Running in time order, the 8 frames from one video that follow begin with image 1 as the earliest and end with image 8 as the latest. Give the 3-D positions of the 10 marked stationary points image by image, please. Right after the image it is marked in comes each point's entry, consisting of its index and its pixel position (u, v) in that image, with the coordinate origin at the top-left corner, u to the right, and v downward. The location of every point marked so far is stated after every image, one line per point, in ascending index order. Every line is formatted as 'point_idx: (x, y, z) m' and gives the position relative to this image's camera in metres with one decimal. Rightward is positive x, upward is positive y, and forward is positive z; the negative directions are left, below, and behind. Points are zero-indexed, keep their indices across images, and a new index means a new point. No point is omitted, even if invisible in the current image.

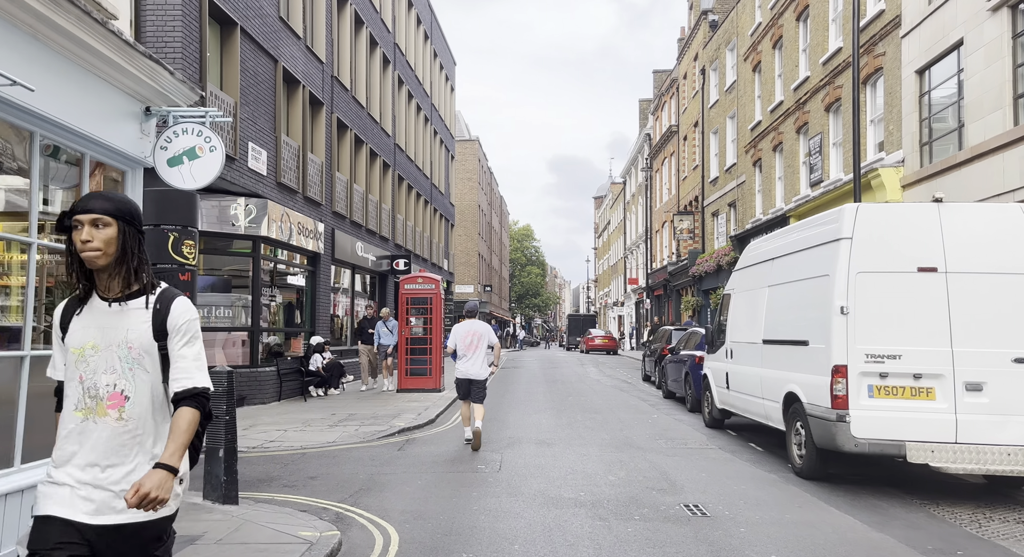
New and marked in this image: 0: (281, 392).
0: (-4.6, -2.3, +14.1) m
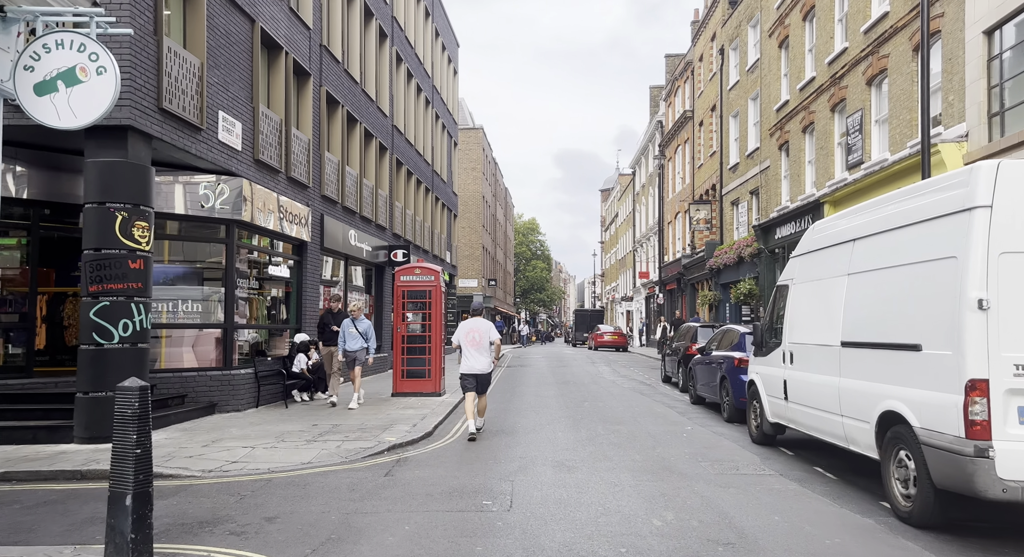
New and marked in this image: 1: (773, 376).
0: (-4.4, -2.1, +12.5) m
1: (+3.1, -1.2, +8.5) m
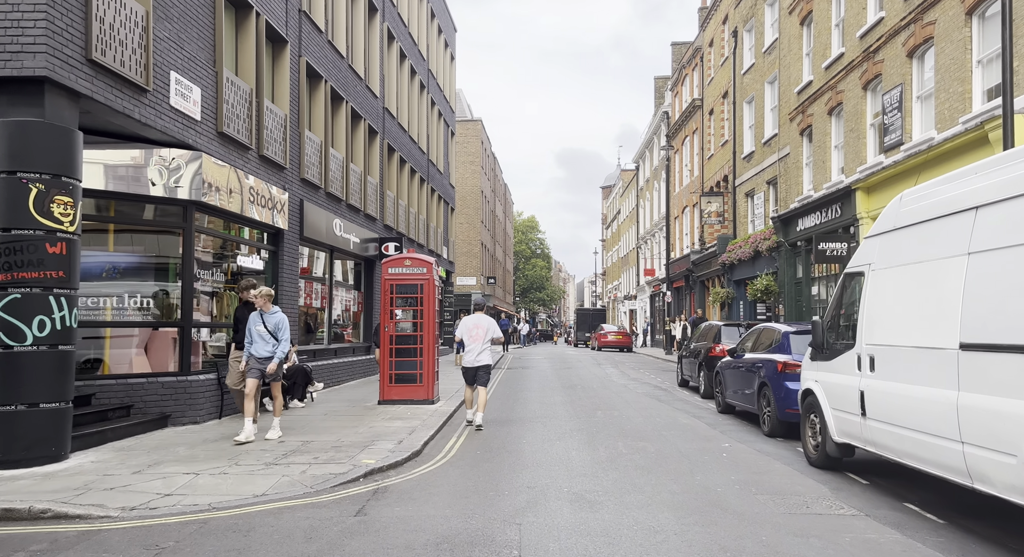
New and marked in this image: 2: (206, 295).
0: (-4.4, -1.9, +10.8) m
1: (+3.2, -1.0, +6.8) m
2: (-4.7, -0.3, +11.0) m
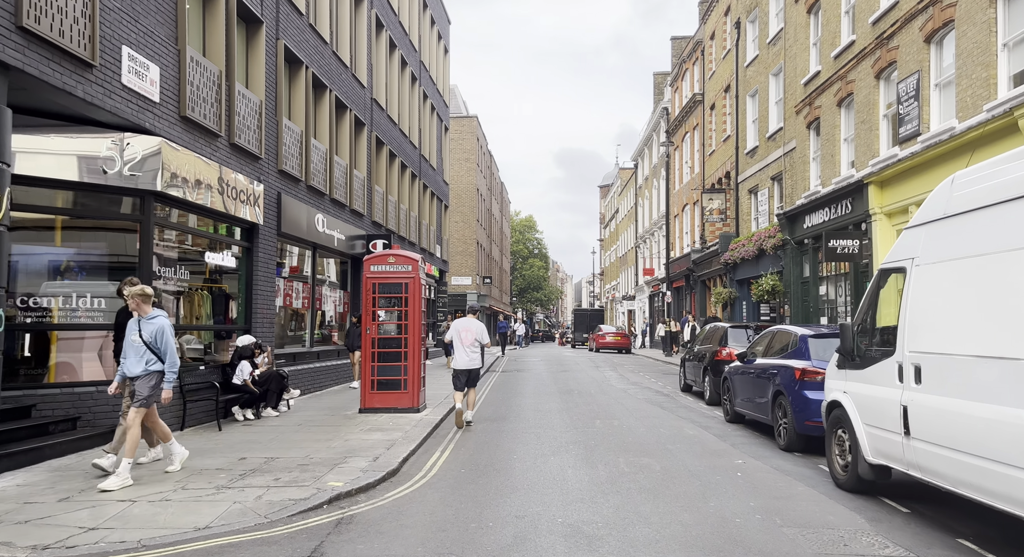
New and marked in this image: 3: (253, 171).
0: (-4.5, -1.9, +9.9) m
1: (+3.1, -1.0, +5.9) m
2: (-4.9, -0.2, +10.1) m
3: (-4.5, +1.9, +12.4) m
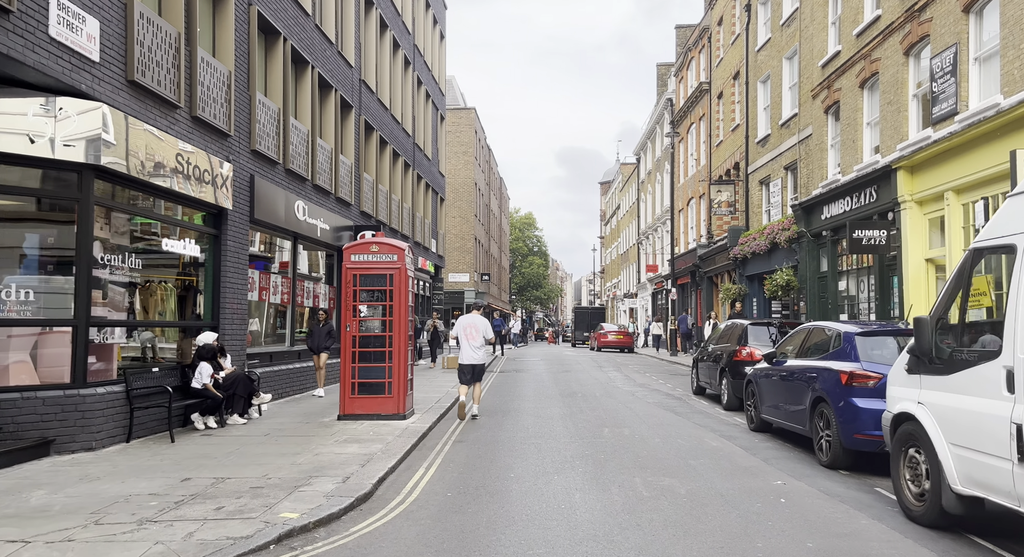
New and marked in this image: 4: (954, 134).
0: (-4.6, -1.8, +8.6) m
1: (+3.0, -0.9, +4.7) m
2: (-4.9, -0.1, +8.8) m
3: (-4.5, +2.0, +11.1) m
4: (+8.0, +2.6, +12.9) m
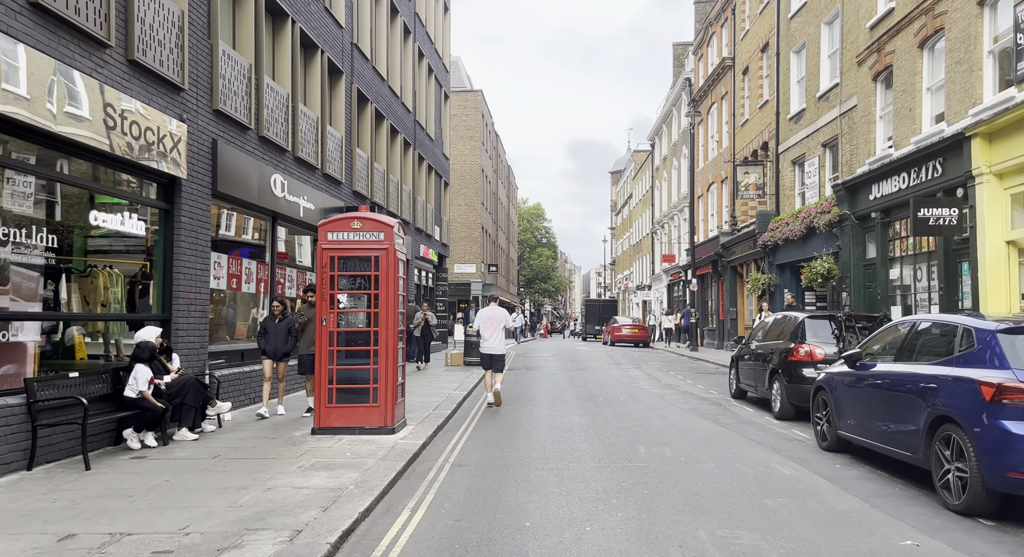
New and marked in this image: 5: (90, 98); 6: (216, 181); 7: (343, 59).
0: (-4.4, -1.6, +6.7) m
1: (+3.1, -0.7, +2.7) m
2: (-4.8, +0.1, +6.9) m
3: (-4.4, +2.2, +9.2) m
4: (+8.2, +2.9, +10.8) m
5: (-4.4, +1.8, +7.4) m
6: (-4.3, +1.4, +10.2) m
7: (-3.7, +4.8, +15.7) m
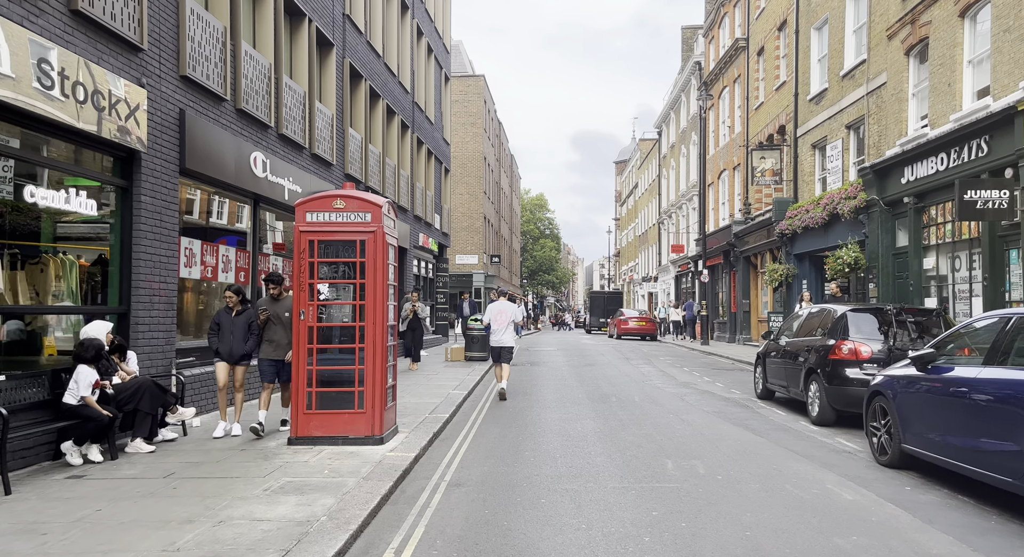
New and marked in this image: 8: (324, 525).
0: (-4.4, -1.5, +5.6) m
1: (+3.2, -0.7, +1.5) m
2: (-4.7, +0.2, +5.8) m
3: (-4.3, +2.4, +8.0) m
4: (+8.3, +3.0, +9.6) m
5: (-4.4, +2.0, +6.2) m
6: (-4.2, +1.5, +9.1) m
7: (-3.6, +5.1, +14.5) m
8: (-1.3, -1.7, +4.9) m
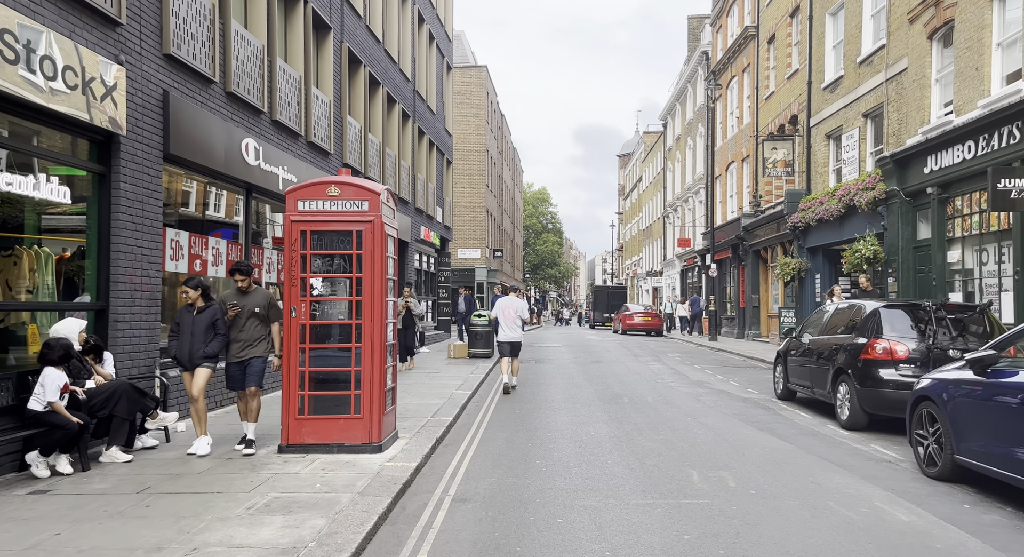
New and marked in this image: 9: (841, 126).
0: (-4.3, -1.4, +5.0) m
1: (+3.2, -0.6, +0.9) m
2: (-4.6, +0.3, +5.2) m
3: (-4.2, +2.4, +7.4) m
4: (+8.4, +3.1, +9.0) m
5: (-4.3, +2.0, +5.6) m
6: (-4.1, +1.6, +8.4) m
7: (-3.5, +5.2, +13.9) m
8: (-1.2, -1.7, +4.3) m
9: (+9.0, +4.2, +19.4) m
